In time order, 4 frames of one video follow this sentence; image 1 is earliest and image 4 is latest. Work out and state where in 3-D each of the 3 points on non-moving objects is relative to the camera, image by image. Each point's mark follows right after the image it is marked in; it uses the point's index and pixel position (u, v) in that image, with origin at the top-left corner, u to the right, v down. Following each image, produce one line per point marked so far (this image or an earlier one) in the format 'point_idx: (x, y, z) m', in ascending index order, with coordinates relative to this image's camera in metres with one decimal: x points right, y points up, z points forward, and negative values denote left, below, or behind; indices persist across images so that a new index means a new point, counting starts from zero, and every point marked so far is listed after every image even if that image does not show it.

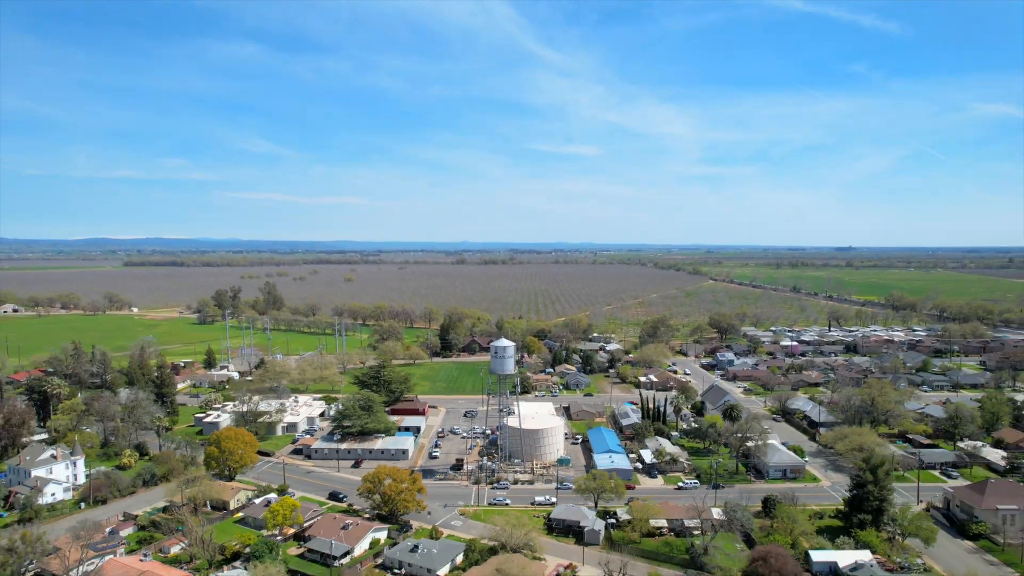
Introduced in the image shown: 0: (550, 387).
0: (+1.2, -3.0, +16.2) m
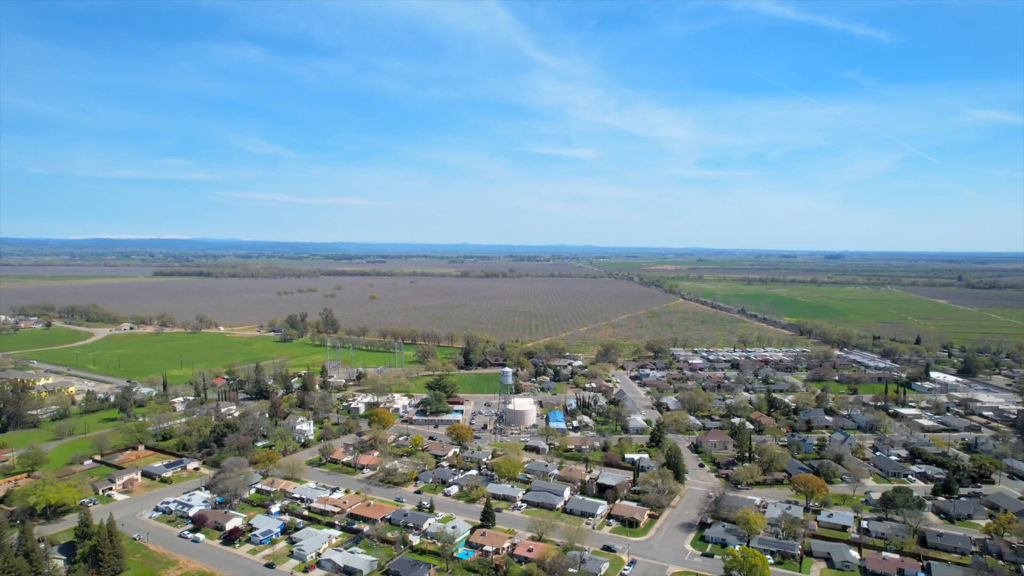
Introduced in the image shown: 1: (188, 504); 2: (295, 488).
0: (+1.1, -5.2, +27.9) m
1: (-9.0, -6.0, +15.3) m
2: (-6.5, -6.0, +16.5) m
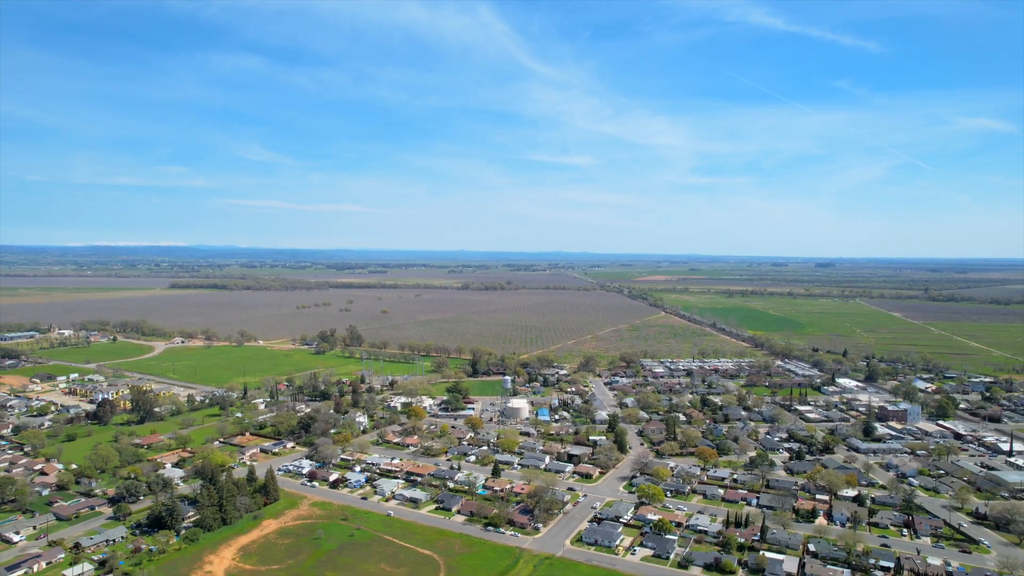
0: (+1.0, -7.0, +36.2) m
1: (-9.1, -7.6, +23.5) m
2: (-6.6, -7.7, +24.7) m
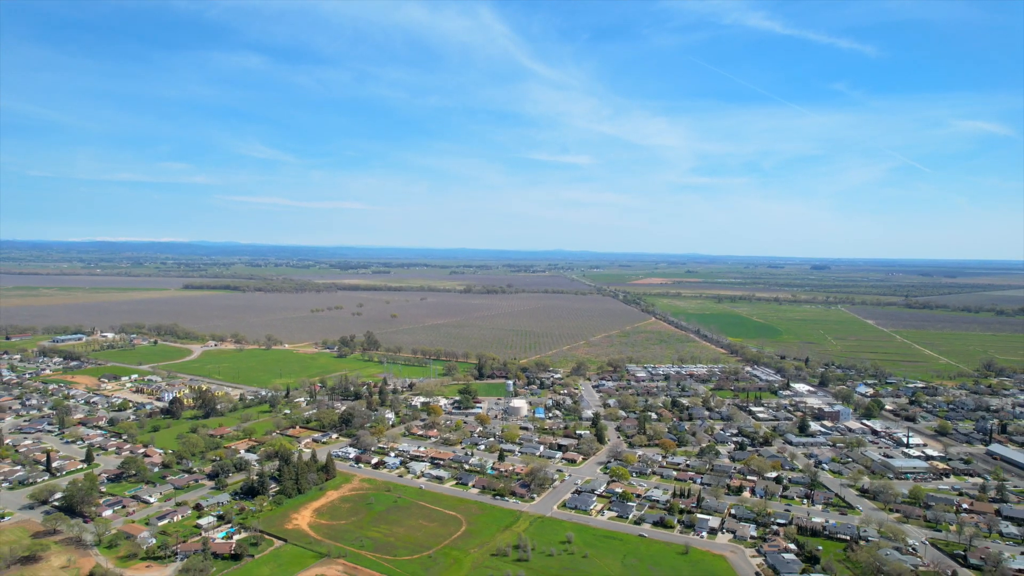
0: (+1.1, -8.3, +42.4) m
1: (-9.0, -8.9, +29.7) m
2: (-6.5, -9.0, +30.9) m
